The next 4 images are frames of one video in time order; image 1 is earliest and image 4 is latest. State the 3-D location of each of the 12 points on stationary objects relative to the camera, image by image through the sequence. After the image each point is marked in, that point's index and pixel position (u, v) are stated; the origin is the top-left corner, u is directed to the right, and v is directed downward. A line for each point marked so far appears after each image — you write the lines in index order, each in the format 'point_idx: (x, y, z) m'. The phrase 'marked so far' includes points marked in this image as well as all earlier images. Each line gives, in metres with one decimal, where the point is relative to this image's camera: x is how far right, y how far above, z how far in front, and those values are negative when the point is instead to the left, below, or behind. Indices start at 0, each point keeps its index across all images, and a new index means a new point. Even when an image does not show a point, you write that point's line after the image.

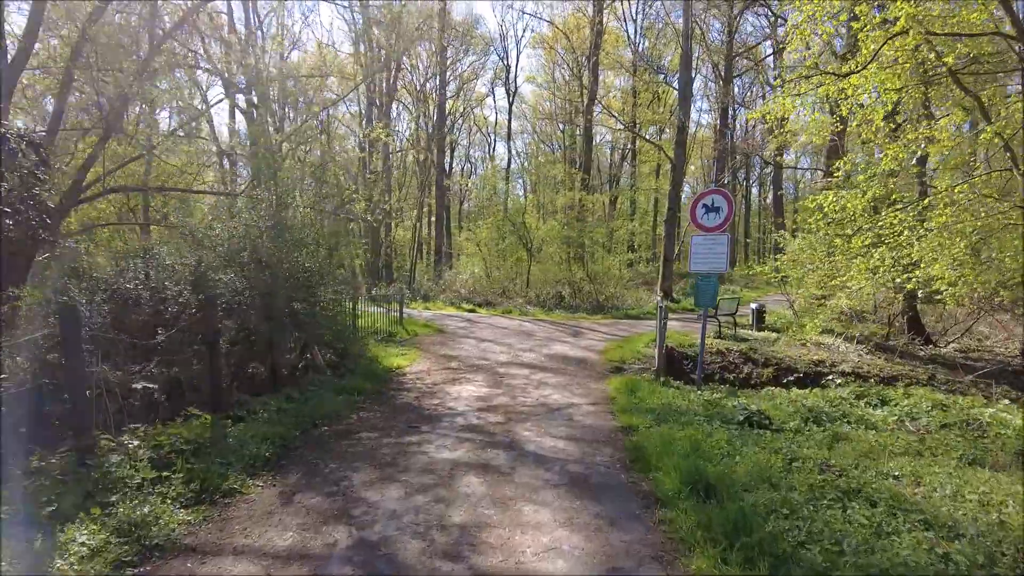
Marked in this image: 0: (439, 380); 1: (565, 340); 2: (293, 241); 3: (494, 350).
0: (-0.9, -1.1, +7.7) m
1: (+0.9, -0.9, +11.3) m
2: (-2.6, +0.6, +7.5) m
3: (-0.3, -1.0, +10.2) m
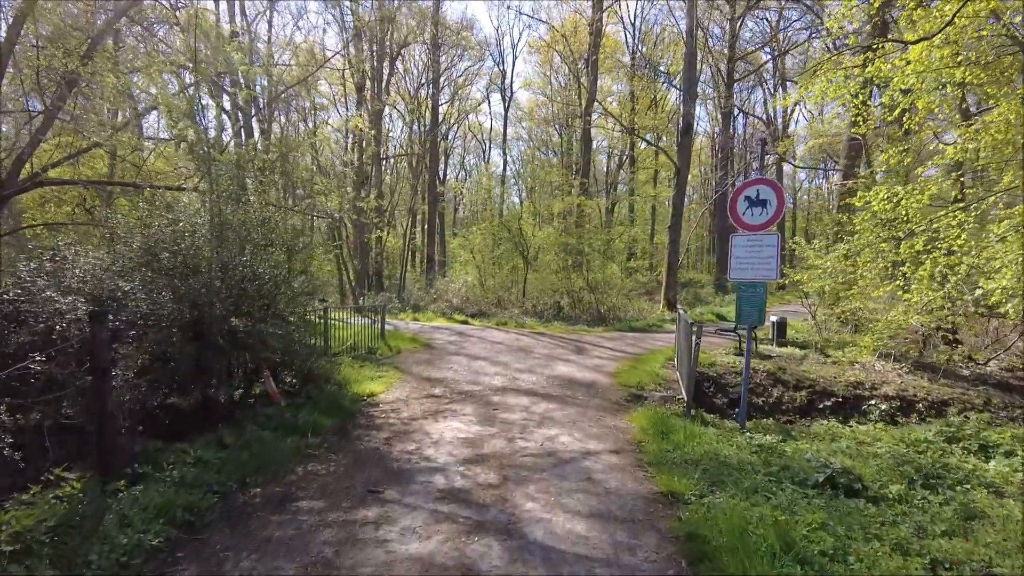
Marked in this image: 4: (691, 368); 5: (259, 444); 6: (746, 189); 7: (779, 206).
0: (-0.9, -1.3, +6.3) m
1: (+0.9, -1.1, +9.9) m
2: (-2.6, +0.4, +6.1) m
3: (-0.4, -1.1, +8.8) m
4: (+1.8, -0.8, +6.3) m
5: (-2.0, -1.2, +5.0) m
6: (+2.2, +0.9, +6.0) m
7: (+2.4, +0.7, +5.7) m
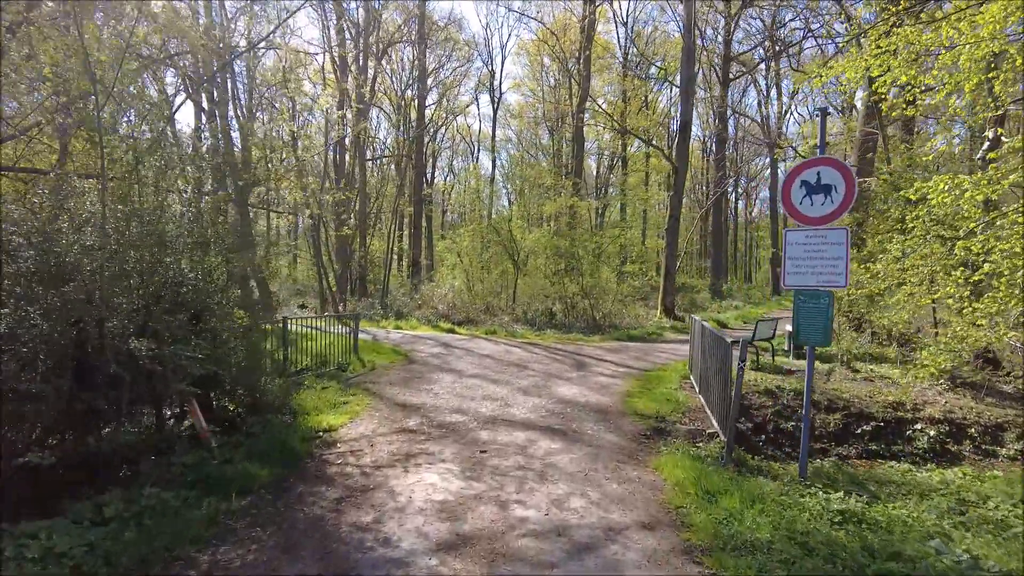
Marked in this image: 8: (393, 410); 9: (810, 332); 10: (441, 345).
0: (-1.0, -1.3, +4.9) m
1: (+0.8, -1.2, +8.5) m
2: (-2.7, +0.4, +4.7) m
3: (-0.5, -1.2, +7.4) m
4: (+1.7, -0.8, +4.9) m
5: (-2.1, -1.3, +3.6) m
6: (+2.2, +0.9, +4.7) m
7: (+2.4, +0.7, +4.4) m
8: (-1.2, -1.3, +6.6) m
9: (+2.2, -0.3, +4.7) m
10: (-1.4, -1.2, +12.8) m
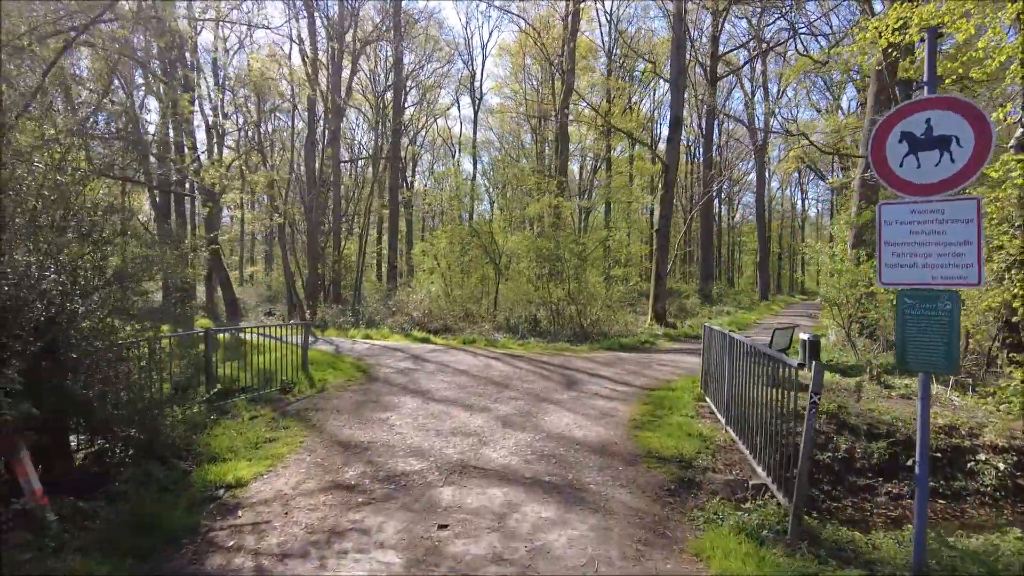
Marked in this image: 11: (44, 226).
0: (-1.1, -1.3, +3.3) m
1: (+0.5, -1.2, +7.0) m
2: (-2.8, +0.4, +3.1) m
3: (-0.7, -1.3, +5.9) m
4: (+1.6, -0.8, +3.4) m
5: (-2.2, -1.3, +2.0) m
6: (+2.0, +0.9, +3.3) m
7: (+2.2, +0.7, +3.0) m
8: (-1.4, -1.3, +5.0) m
9: (+2.1, -0.3, +3.2) m
10: (-1.8, -1.2, +11.2) m
11: (-2.8, +0.4, +3.8) m
